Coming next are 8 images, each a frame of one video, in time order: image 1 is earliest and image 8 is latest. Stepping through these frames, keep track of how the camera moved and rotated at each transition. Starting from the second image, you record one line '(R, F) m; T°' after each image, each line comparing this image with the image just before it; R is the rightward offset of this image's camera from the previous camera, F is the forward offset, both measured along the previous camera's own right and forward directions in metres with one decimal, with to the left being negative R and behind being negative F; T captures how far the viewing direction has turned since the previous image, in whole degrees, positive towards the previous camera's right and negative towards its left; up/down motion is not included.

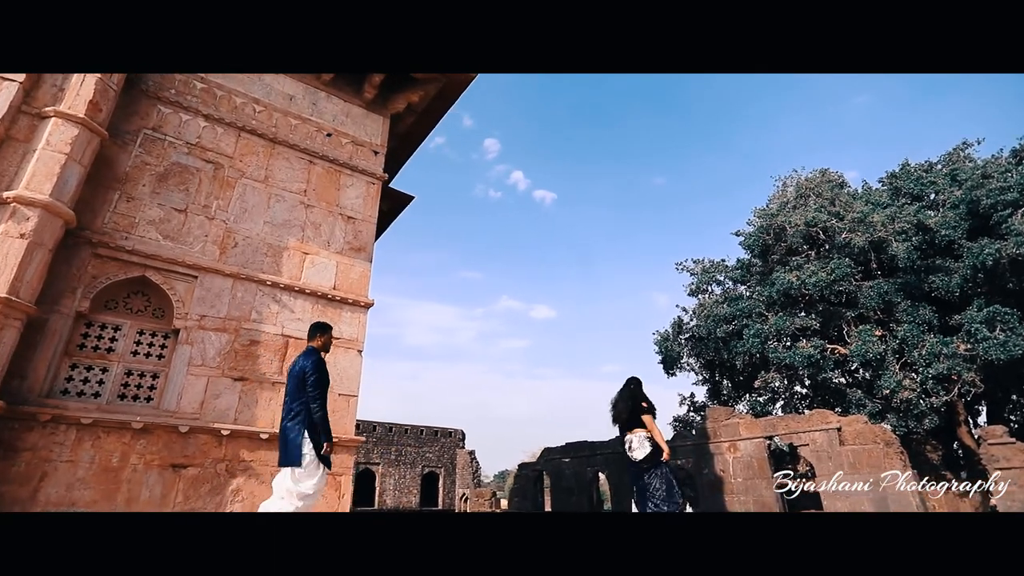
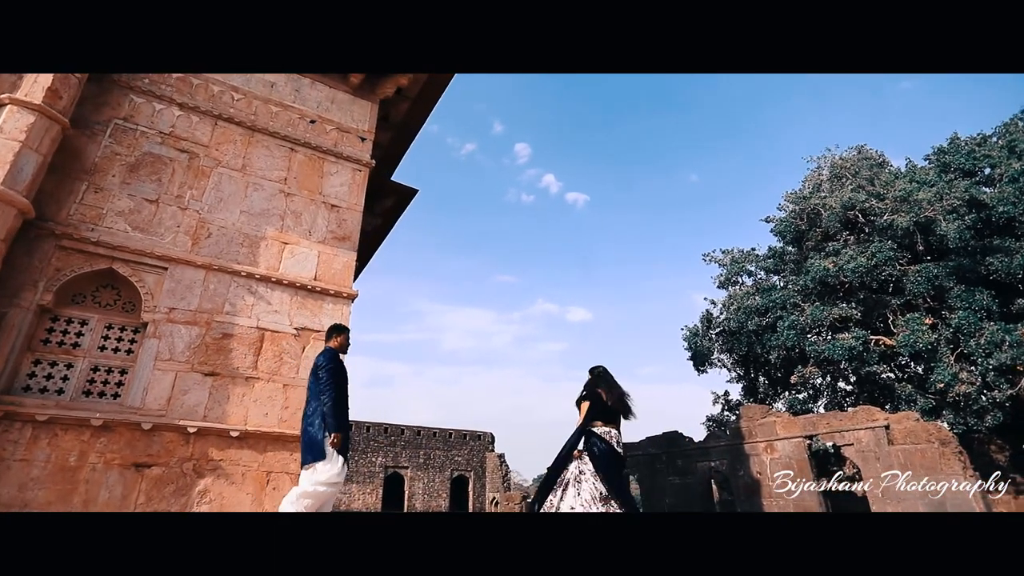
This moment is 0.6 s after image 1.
(+0.4, +0.4) m; -4°
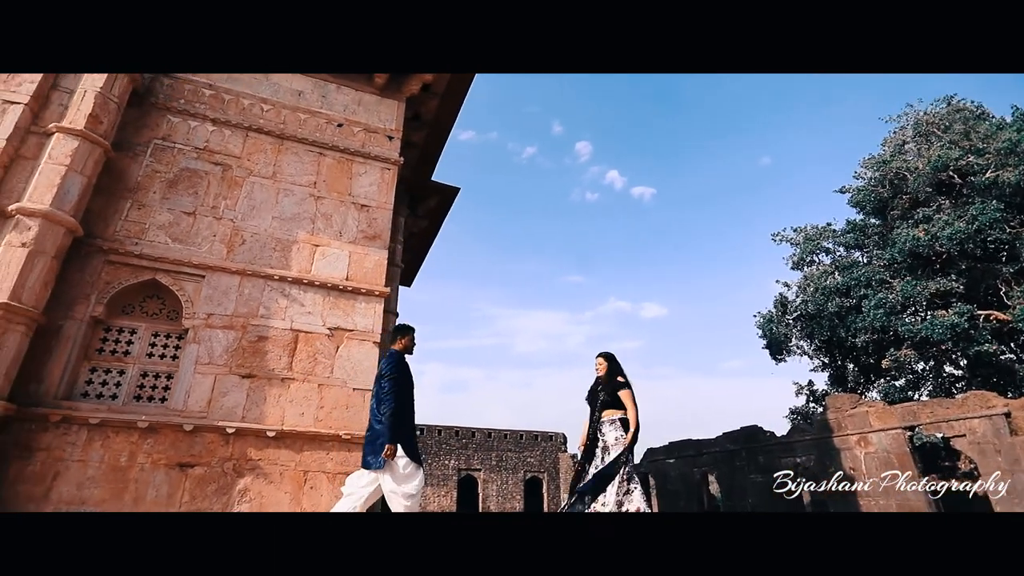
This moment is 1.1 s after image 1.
(+0.3, +0.2) m; -8°
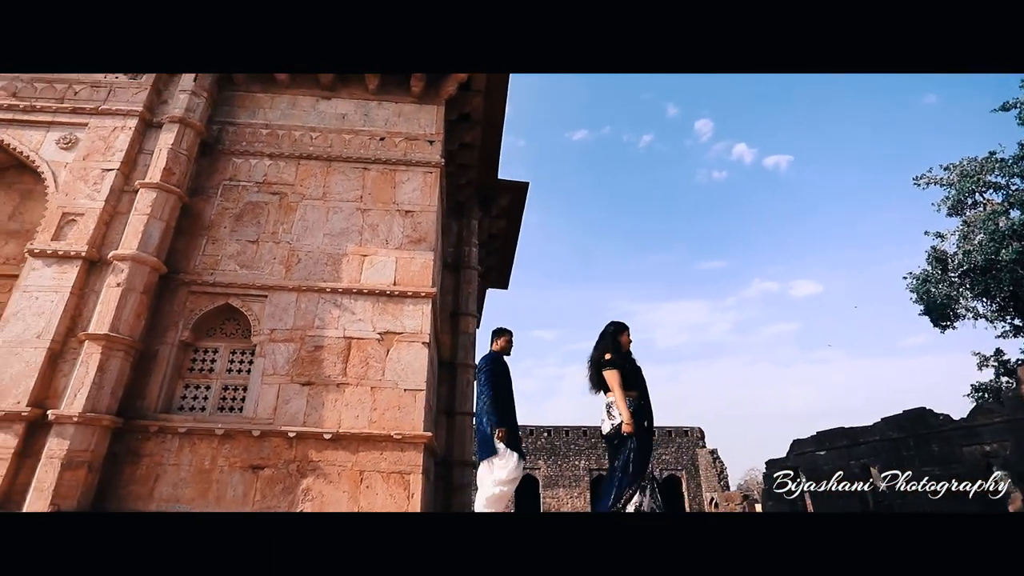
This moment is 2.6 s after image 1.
(+0.8, +0.3) m; -15°
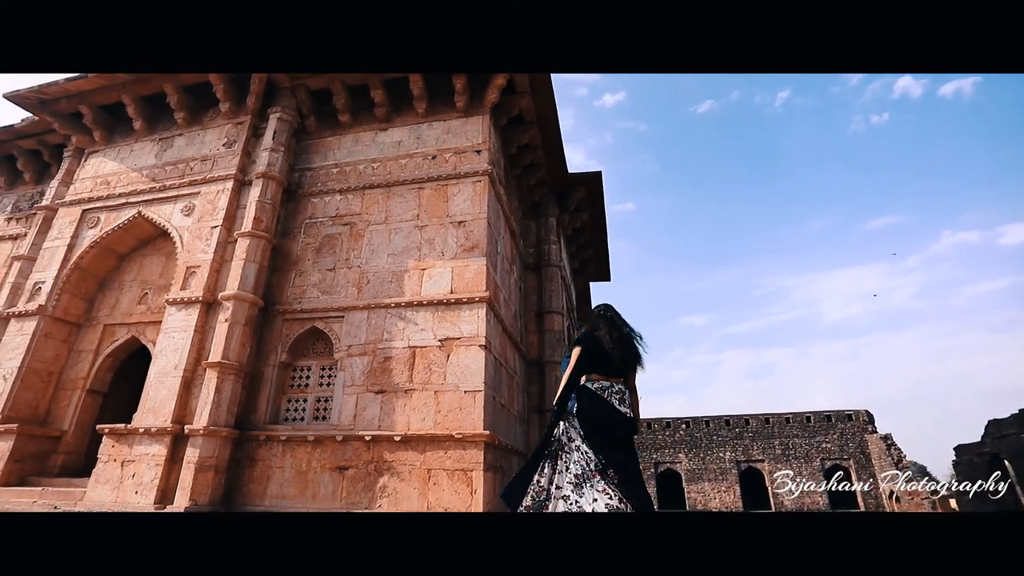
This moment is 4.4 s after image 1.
(+0.9, +0.1) m; -15°
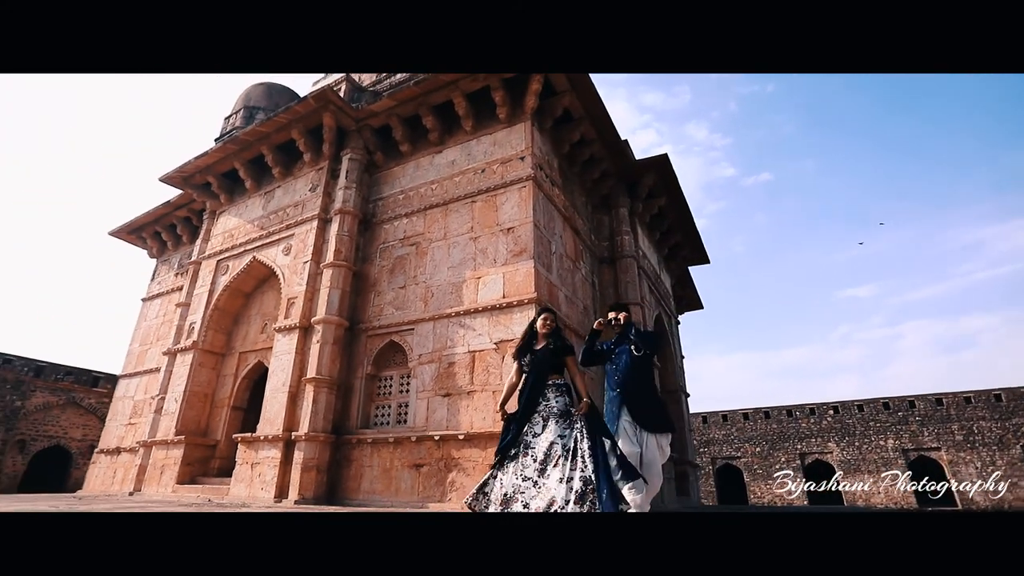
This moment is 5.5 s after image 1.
(+0.8, -0.1) m; -14°
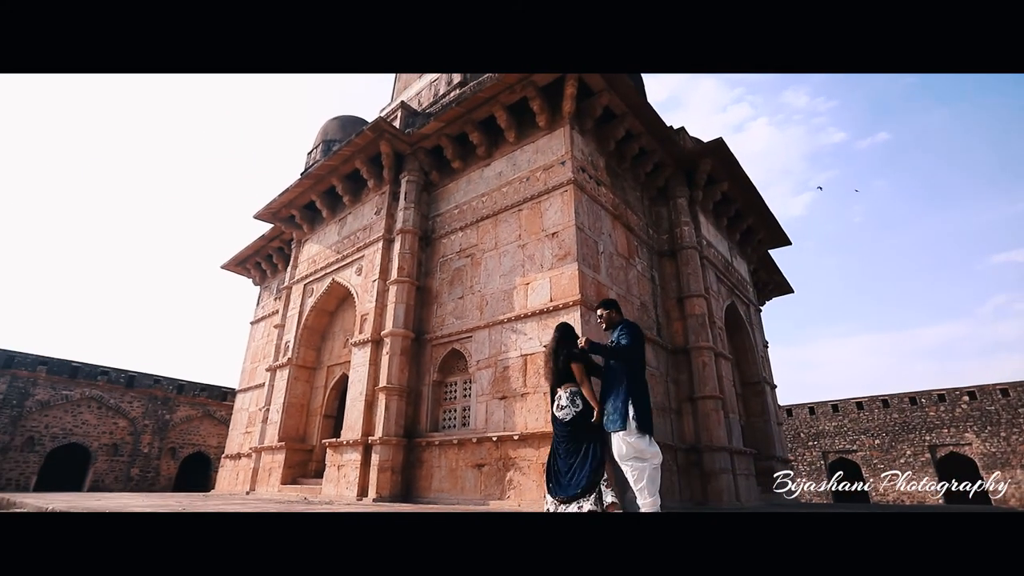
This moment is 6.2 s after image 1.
(+0.5, -0.1) m; -10°
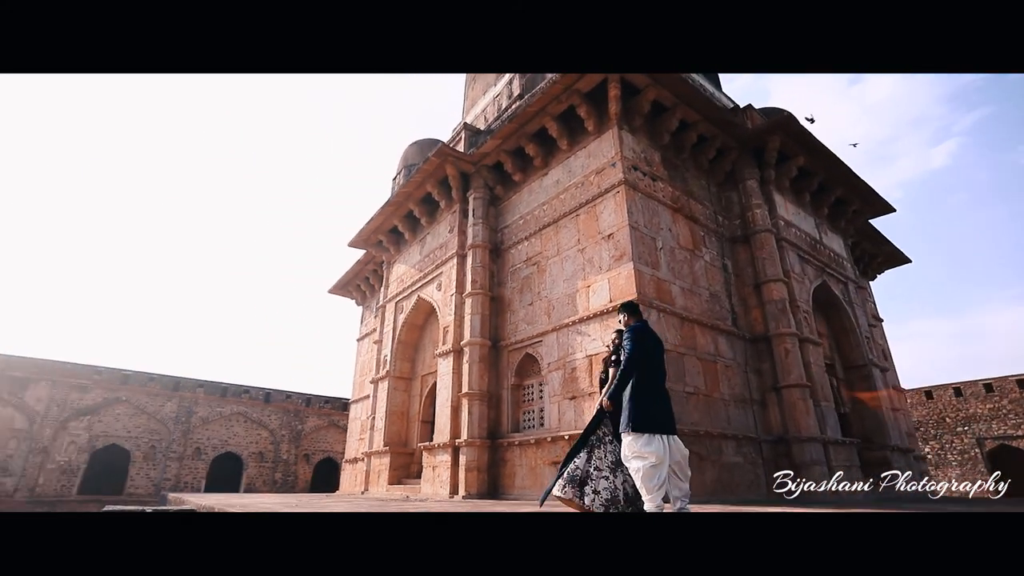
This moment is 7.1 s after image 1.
(+0.5, -0.3) m; -11°
